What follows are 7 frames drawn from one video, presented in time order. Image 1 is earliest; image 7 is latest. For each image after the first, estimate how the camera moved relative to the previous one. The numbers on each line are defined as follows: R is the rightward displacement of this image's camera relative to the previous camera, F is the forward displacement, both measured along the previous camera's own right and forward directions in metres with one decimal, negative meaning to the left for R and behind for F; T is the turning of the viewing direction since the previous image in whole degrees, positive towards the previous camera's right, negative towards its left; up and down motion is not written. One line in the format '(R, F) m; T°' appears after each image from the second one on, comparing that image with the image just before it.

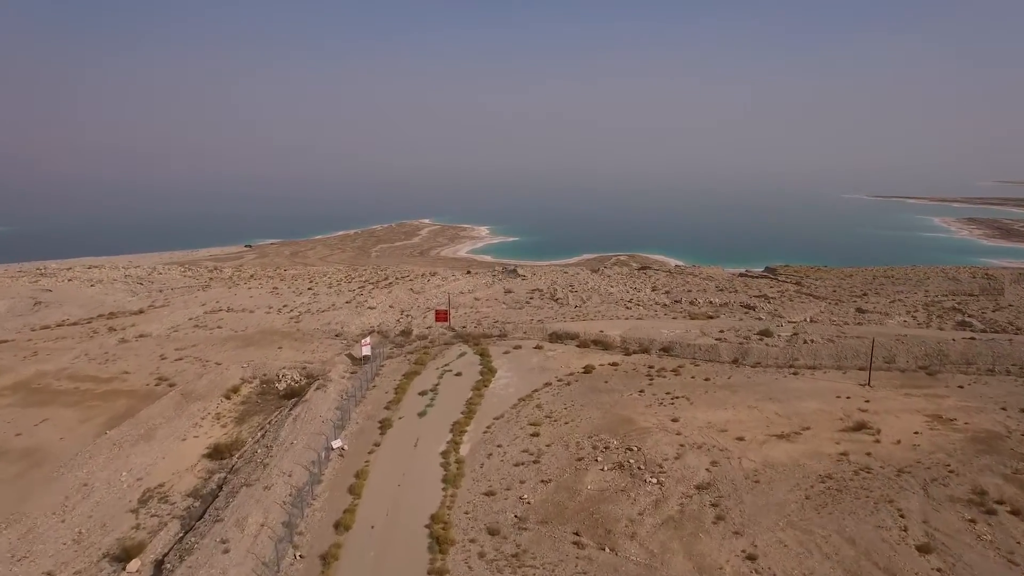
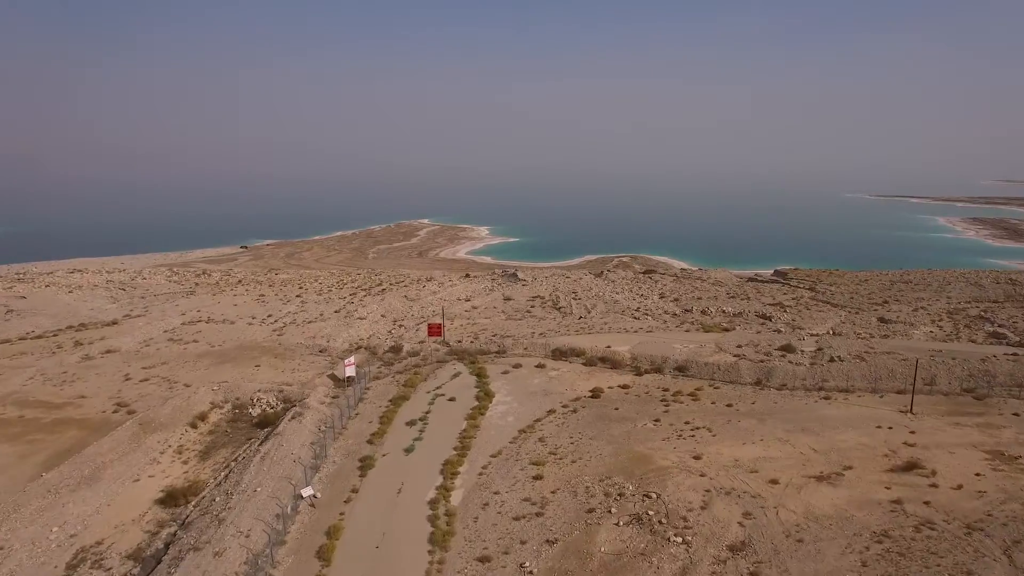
(0.0, +1.7) m; 0°
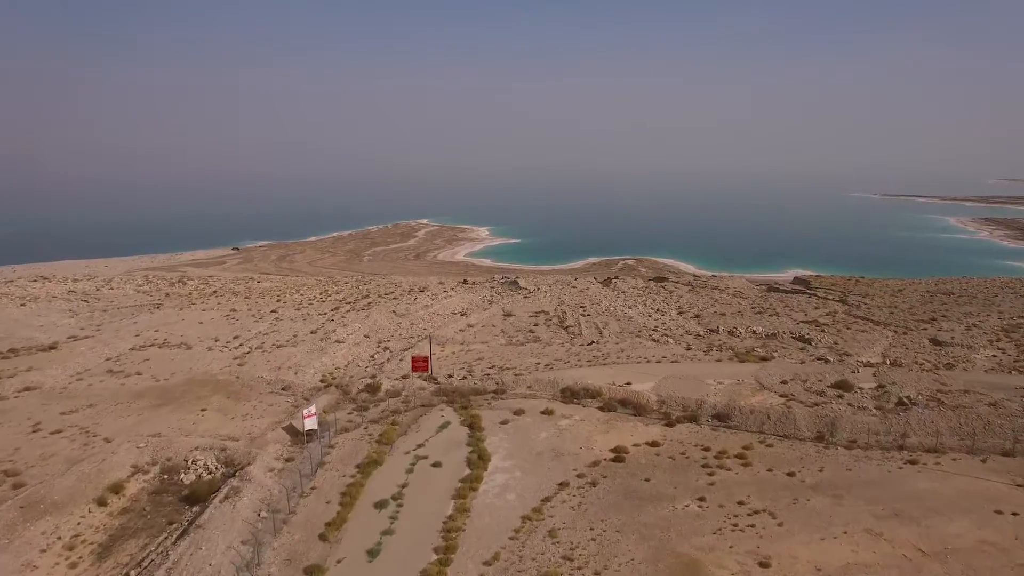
(0.0, +3.2) m; 0°
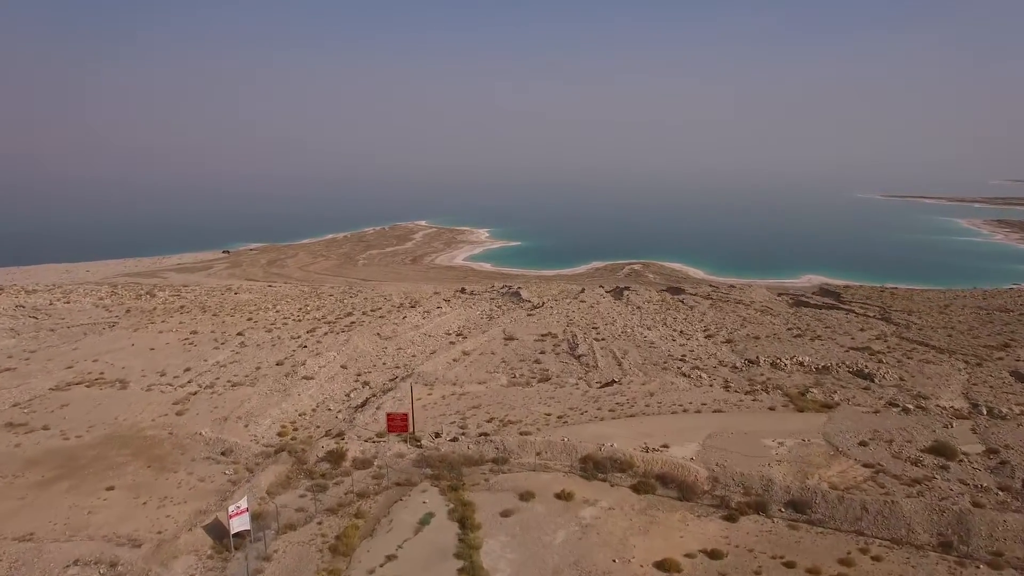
(-0.1, +3.5) m; 0°
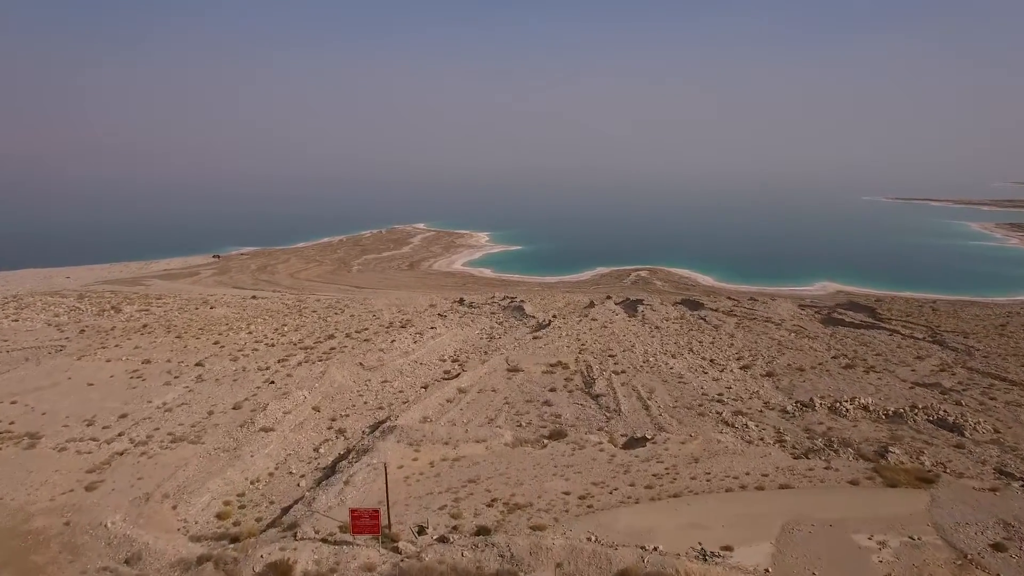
(-0.1, +3.3) m; 0°
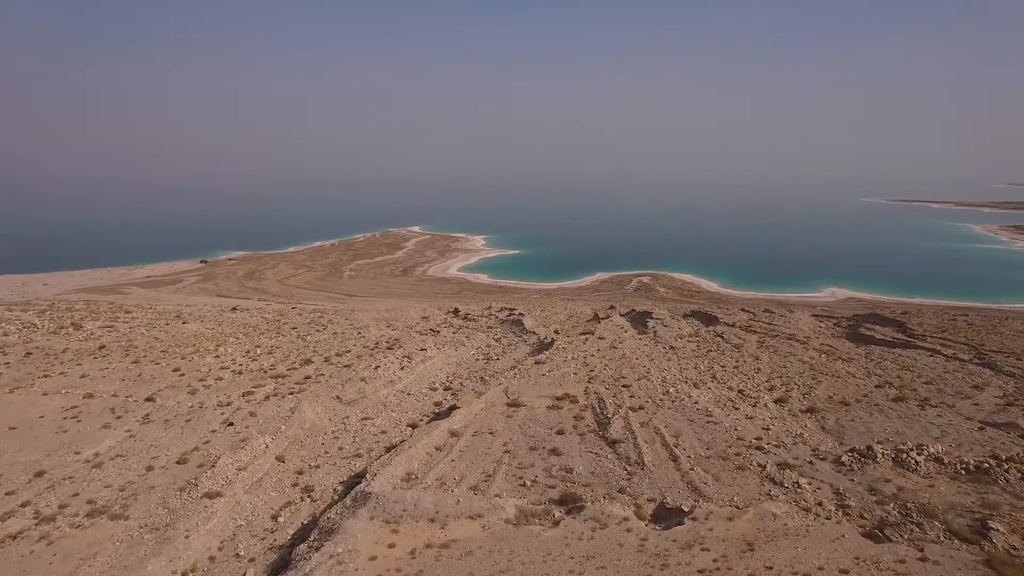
(-0.1, +2.7) m; 0°
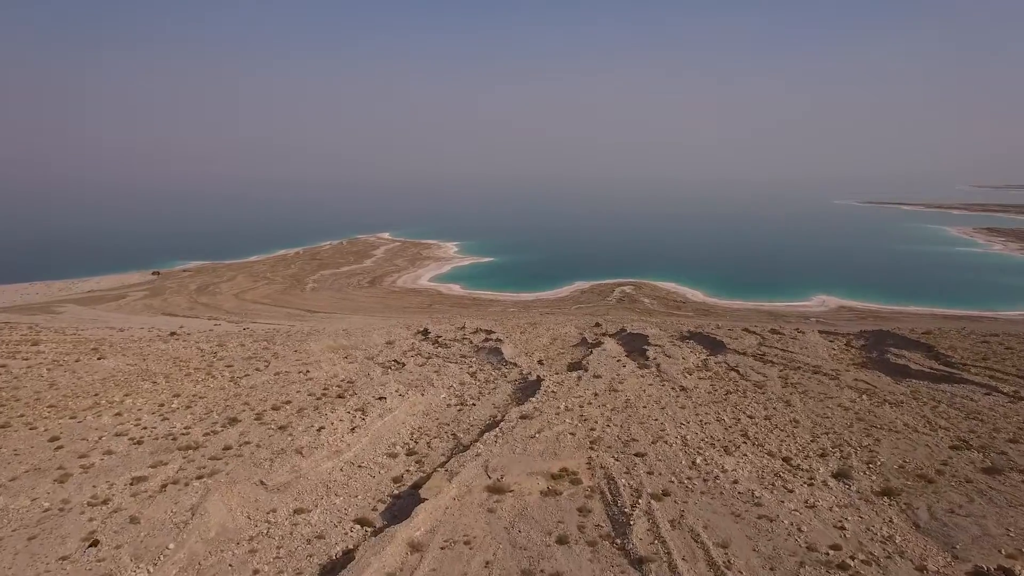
(-0.1, +4.3) m; +2°
